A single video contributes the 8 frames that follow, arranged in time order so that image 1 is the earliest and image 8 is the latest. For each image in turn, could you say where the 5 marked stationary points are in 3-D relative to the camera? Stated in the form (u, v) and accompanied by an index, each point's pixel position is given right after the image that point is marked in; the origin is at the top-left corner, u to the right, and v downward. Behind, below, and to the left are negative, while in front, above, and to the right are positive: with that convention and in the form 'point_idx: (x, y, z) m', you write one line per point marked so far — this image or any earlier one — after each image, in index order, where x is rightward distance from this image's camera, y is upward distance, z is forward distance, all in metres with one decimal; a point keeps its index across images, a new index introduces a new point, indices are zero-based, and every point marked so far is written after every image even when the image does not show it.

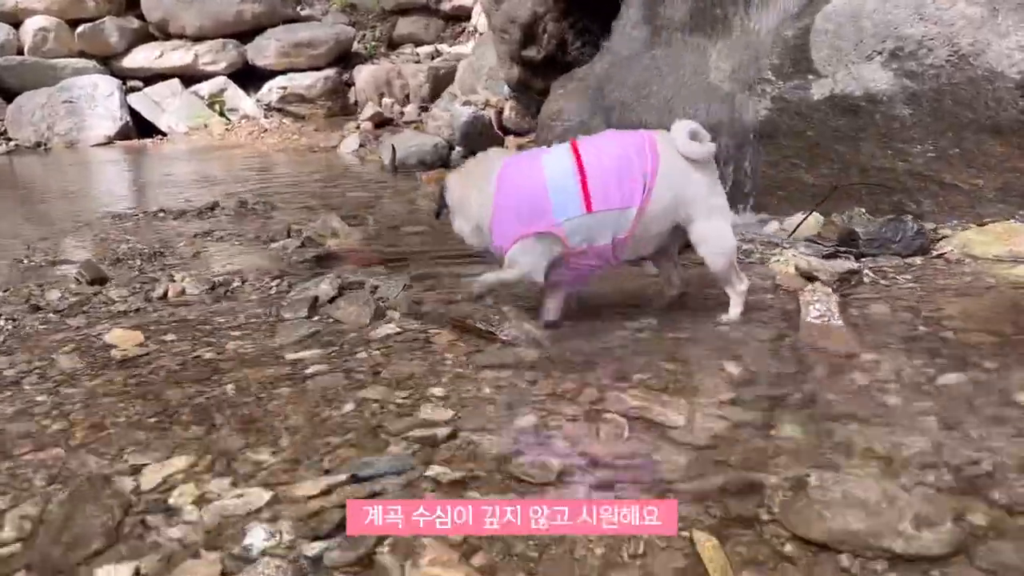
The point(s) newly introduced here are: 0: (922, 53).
0: (+2.2, +1.2, +4.7) m
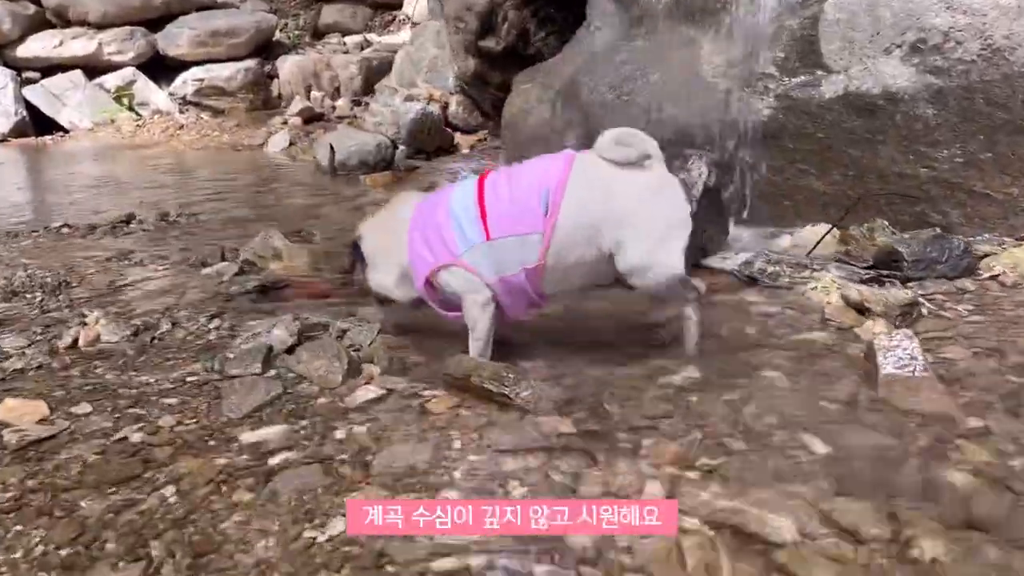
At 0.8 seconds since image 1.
0: (+2.0, +1.1, +4.2) m
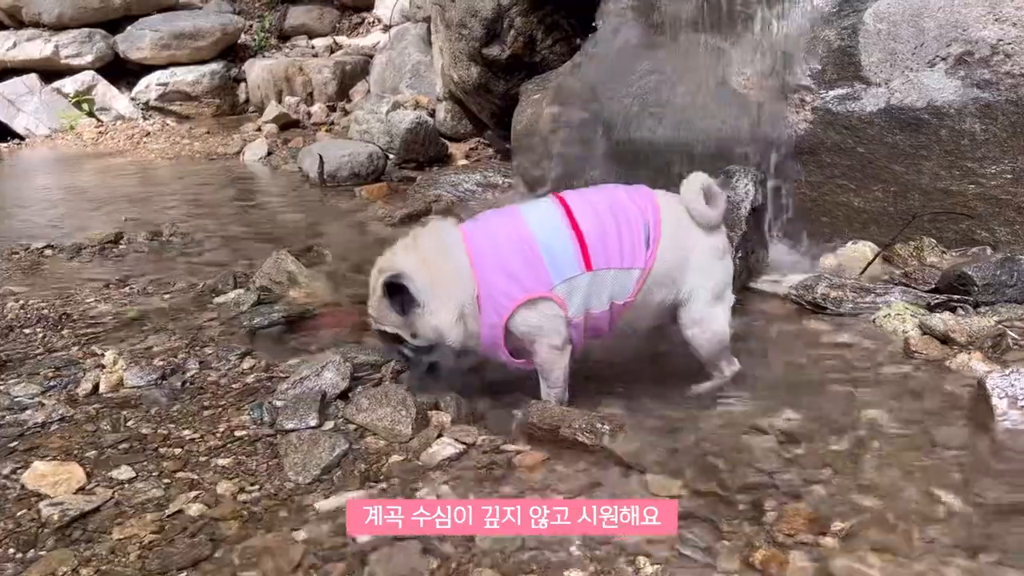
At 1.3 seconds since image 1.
0: (+2.2, +1.0, +4.1) m
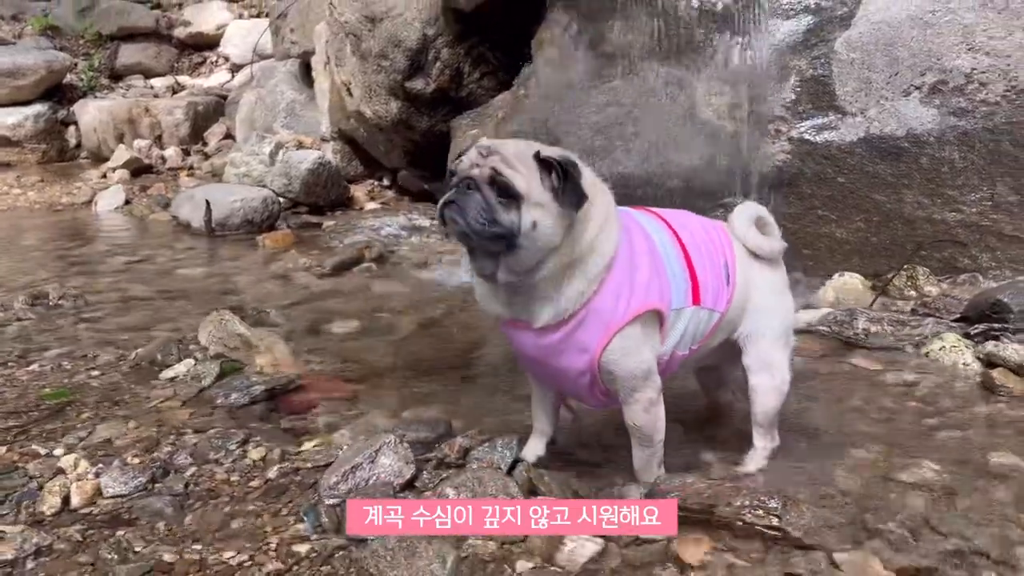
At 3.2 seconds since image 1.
0: (+2.1, +0.9, +4.1) m
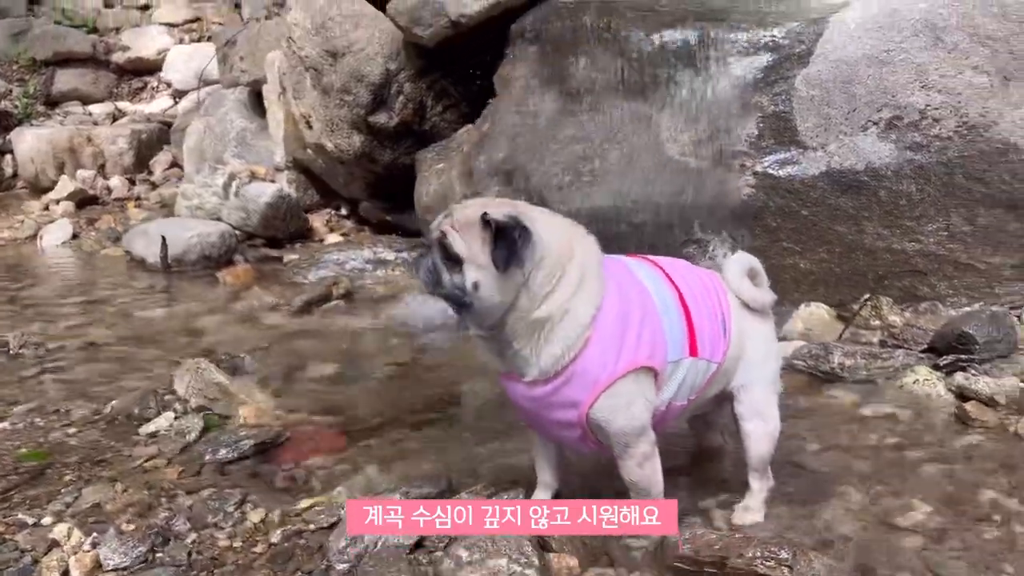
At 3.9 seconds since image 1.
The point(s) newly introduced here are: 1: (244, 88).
0: (+2.0, +0.8, +4.3) m
1: (-2.7, +2.0, +8.8) m
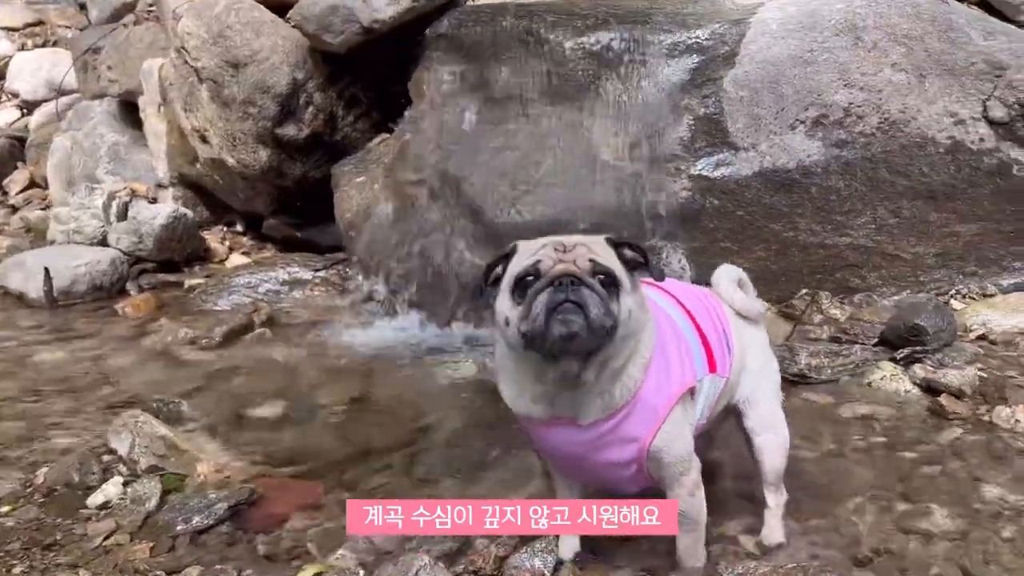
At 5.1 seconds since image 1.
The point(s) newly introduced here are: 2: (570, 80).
0: (+1.7, +0.8, +4.4) m
1: (-3.7, +1.7, +8.2) m
2: (+0.3, +1.1, +4.7) m
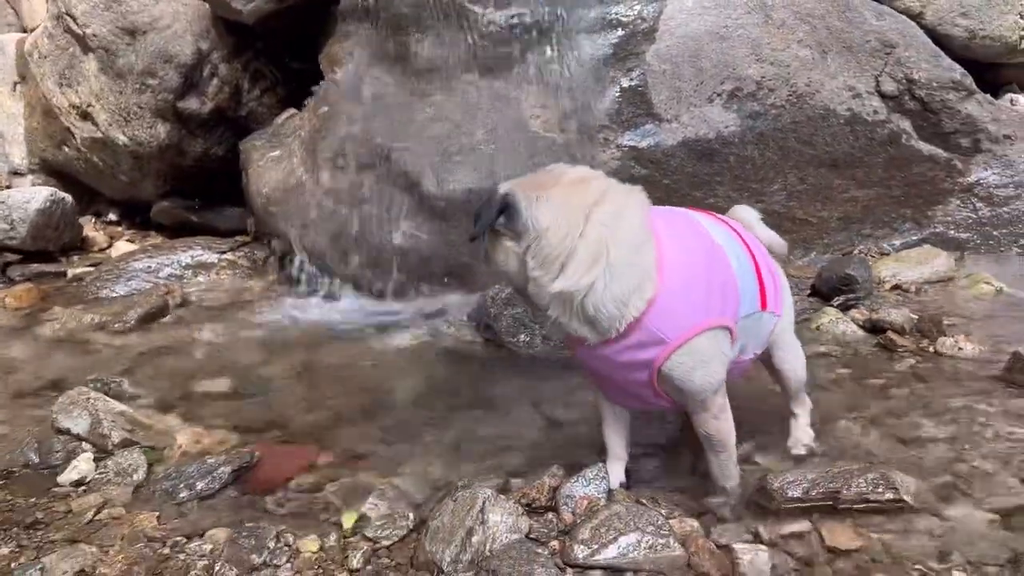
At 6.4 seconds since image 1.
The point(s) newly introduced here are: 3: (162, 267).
0: (+1.3, +1.0, +4.7) m
1: (-4.7, +1.7, +7.4) m
2: (-0.1, +1.3, +4.8) m
3: (-2.0, +0.1, +5.1) m
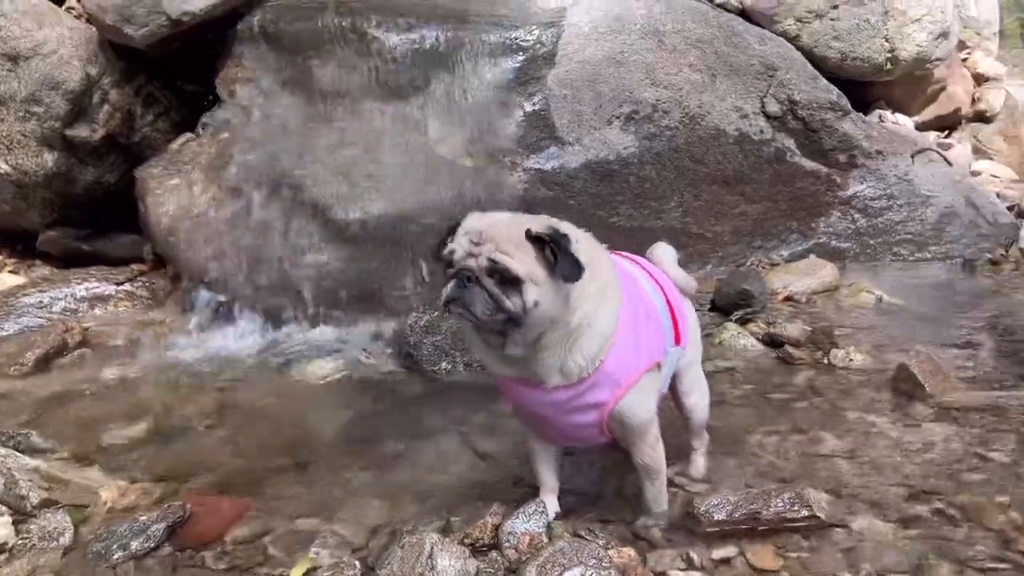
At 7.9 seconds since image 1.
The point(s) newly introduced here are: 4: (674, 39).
0: (+0.8, +0.9, +4.9) m
1: (-5.5, +1.4, +6.8) m
2: (-0.6, +1.1, +4.8) m
3: (-2.5, -0.1, +4.9) m
4: (+0.9, +1.4, +4.9) m
